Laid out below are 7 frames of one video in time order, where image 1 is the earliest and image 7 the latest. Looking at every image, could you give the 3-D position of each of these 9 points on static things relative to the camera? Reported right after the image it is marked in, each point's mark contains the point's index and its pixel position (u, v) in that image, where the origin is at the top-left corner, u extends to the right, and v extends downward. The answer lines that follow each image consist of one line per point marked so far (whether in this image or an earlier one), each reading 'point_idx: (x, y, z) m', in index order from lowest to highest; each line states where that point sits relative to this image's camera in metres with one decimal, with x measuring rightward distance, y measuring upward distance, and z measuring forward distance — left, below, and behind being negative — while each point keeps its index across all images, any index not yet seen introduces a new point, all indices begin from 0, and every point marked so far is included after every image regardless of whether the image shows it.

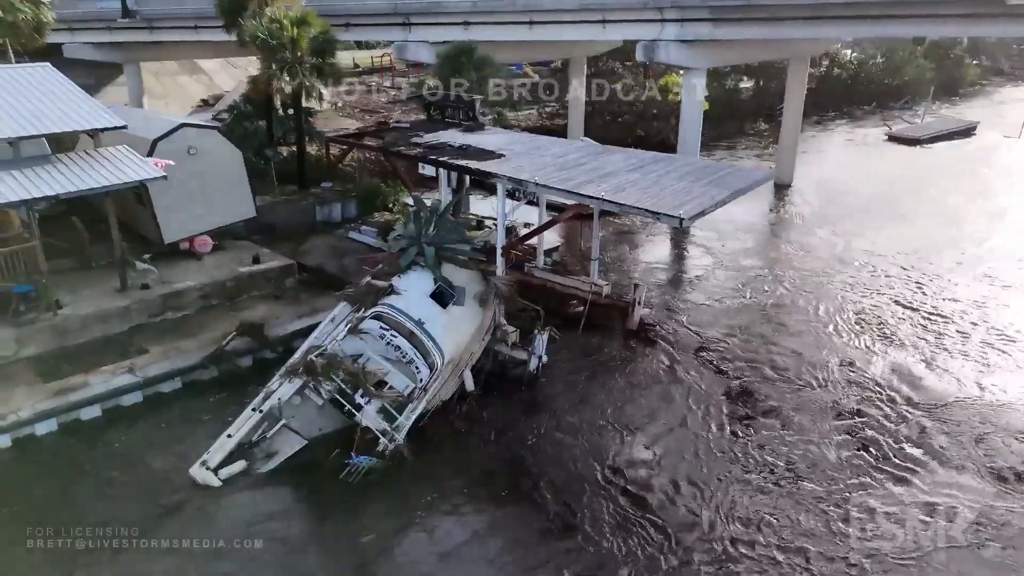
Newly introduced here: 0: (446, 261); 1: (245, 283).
0: (-1.2, +0.5, +13.6) m
1: (-5.9, +0.1, +16.4) m
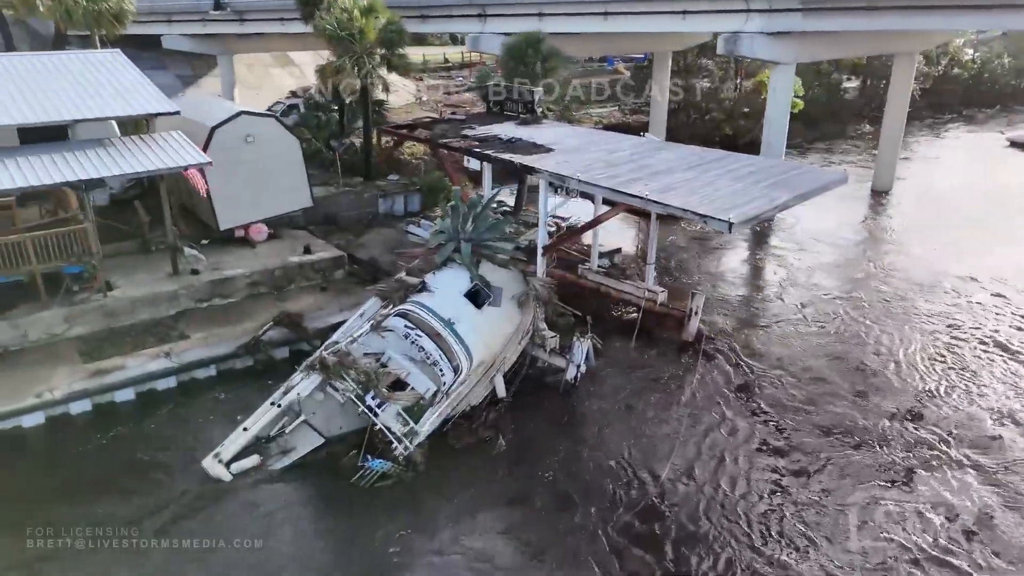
0: (-0.5, +0.5, +12.9) m
1: (-4.8, +0.3, +16.3) m
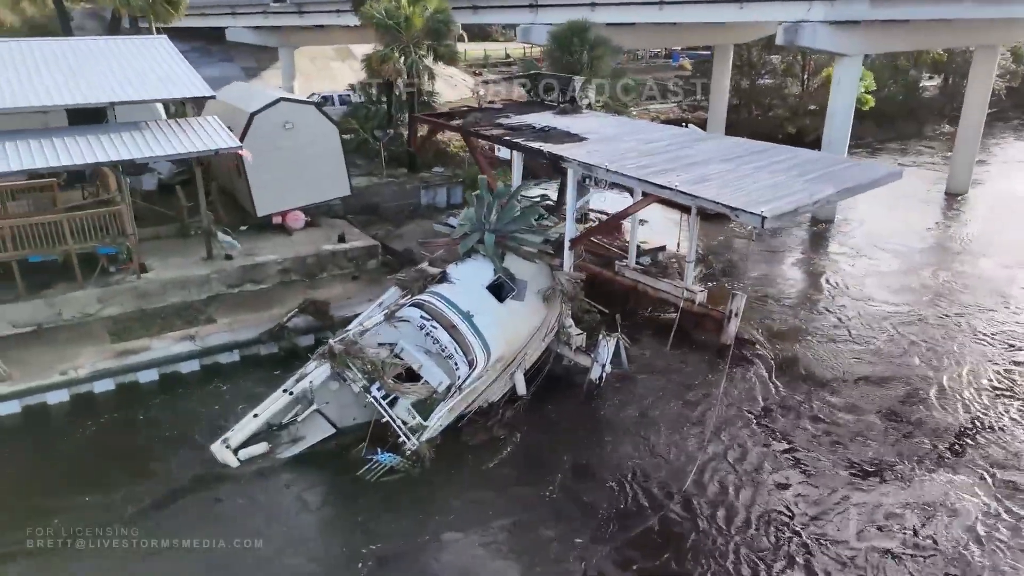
0: (0.0, +0.6, +12.5) m
1: (-4.1, +0.6, +16.2) m
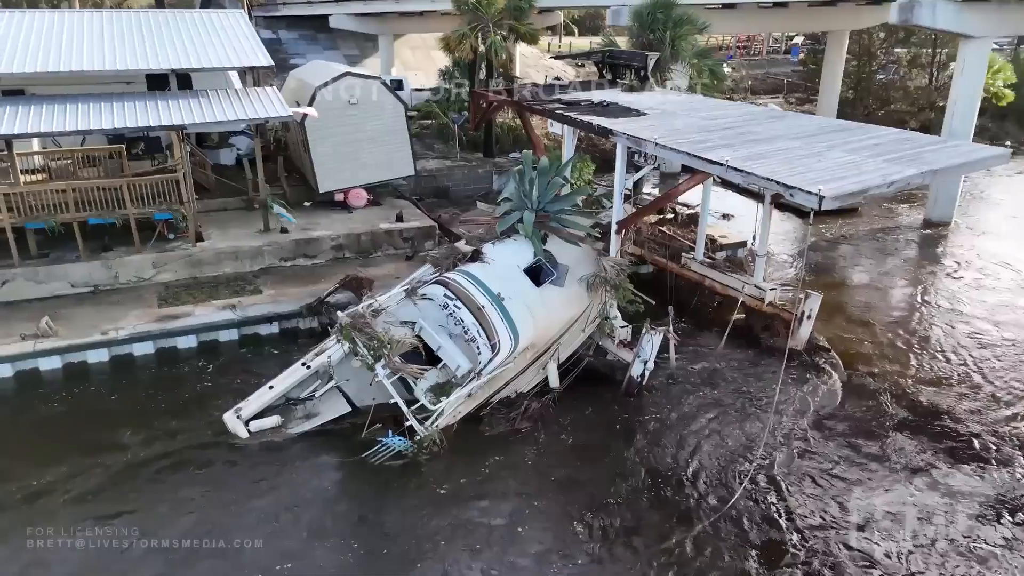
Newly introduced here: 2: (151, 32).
0: (+0.6, +0.9, +11.6) m
1: (-2.8, +1.0, +15.8) m
2: (-7.6, +5.4, +15.4) m
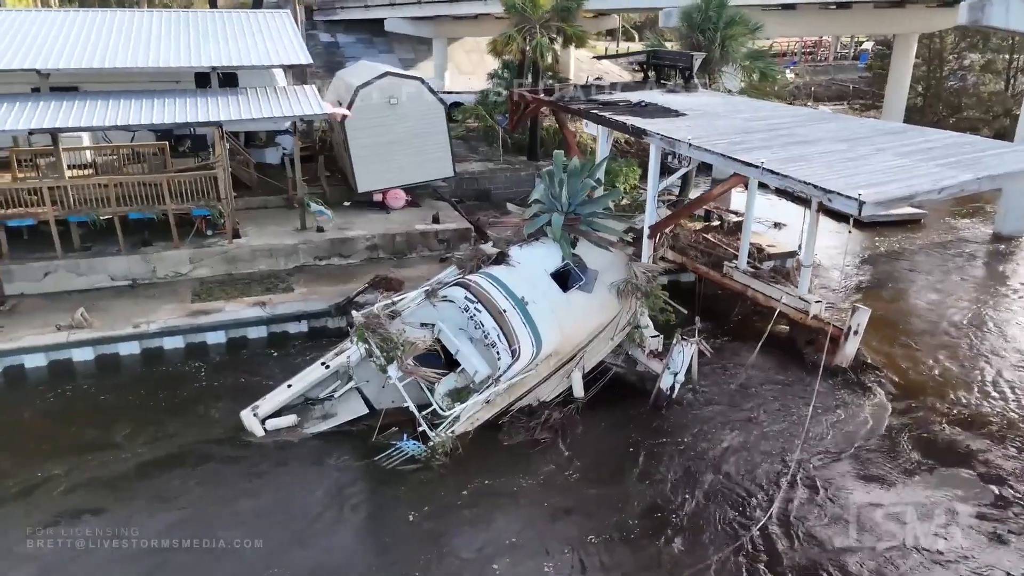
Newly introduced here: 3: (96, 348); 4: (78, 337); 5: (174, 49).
0: (+1.1, +0.8, +11.2) m
1: (-2.0, +1.0, +15.7) m
2: (-6.7, +5.5, +15.7) m
3: (-6.8, -1.0, +12.0) m
4: (-7.0, -0.8, +11.9) m
5: (-6.8, +4.8, +14.8) m
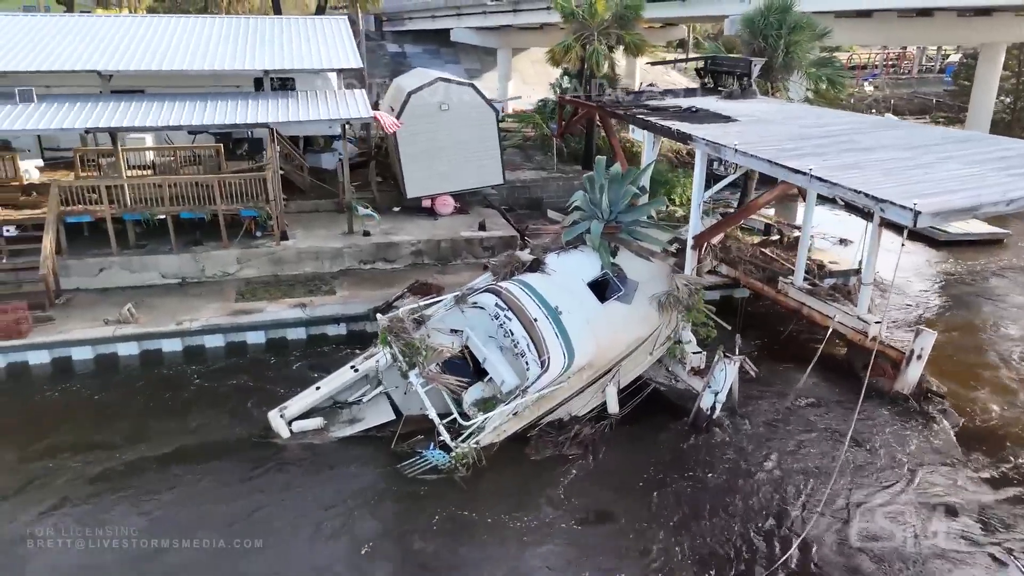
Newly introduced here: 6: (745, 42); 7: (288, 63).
0: (+1.6, +0.6, +10.7) m
1: (-1.1, +0.9, +15.5) m
2: (-5.6, +5.5, +16.0) m
3: (-6.2, -0.9, +12.2) m
4: (-6.4, -0.7, +12.2) m
5: (-5.8, +4.8, +15.2) m
6: (+5.4, +5.6, +16.9) m
7: (-4.5, +4.5, +14.8) m
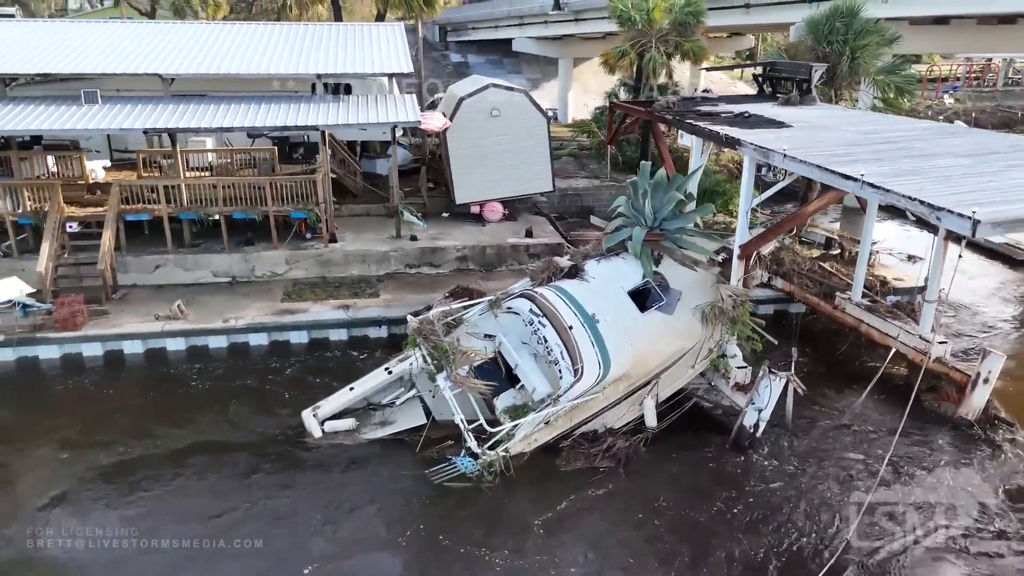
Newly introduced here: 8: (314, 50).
0: (+2.2, +0.5, +10.4) m
1: (-0.1, +0.7, +15.3) m
2: (-4.4, +5.4, +16.3) m
3: (-5.5, -0.9, +12.5) m
4: (-5.8, -0.7, +12.5) m
5: (-4.7, +4.8, +15.5) m
6: (+6.6, +5.3, +16.3) m
7: (-3.5, +4.5, +15.0) m
8: (-4.3, +5.1, +15.8) m
